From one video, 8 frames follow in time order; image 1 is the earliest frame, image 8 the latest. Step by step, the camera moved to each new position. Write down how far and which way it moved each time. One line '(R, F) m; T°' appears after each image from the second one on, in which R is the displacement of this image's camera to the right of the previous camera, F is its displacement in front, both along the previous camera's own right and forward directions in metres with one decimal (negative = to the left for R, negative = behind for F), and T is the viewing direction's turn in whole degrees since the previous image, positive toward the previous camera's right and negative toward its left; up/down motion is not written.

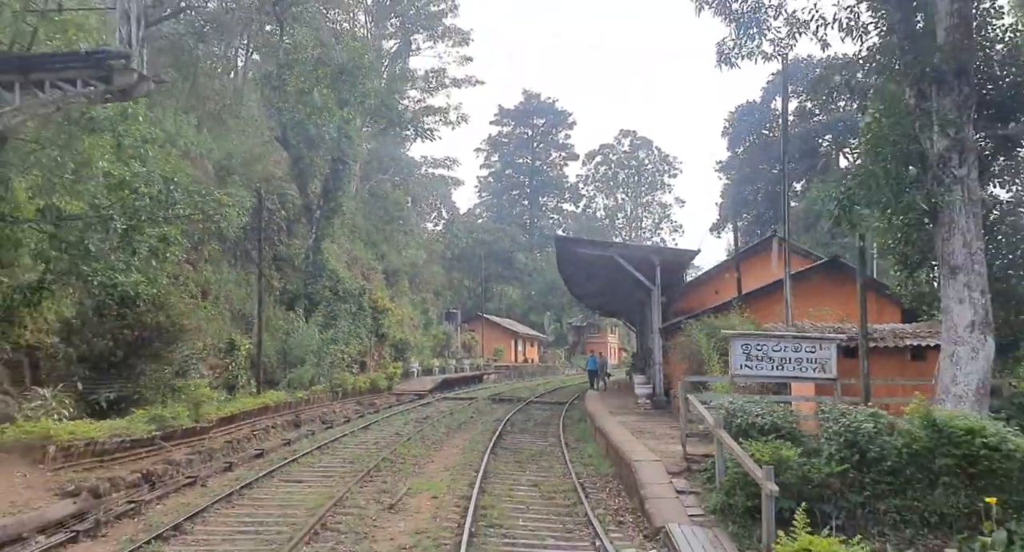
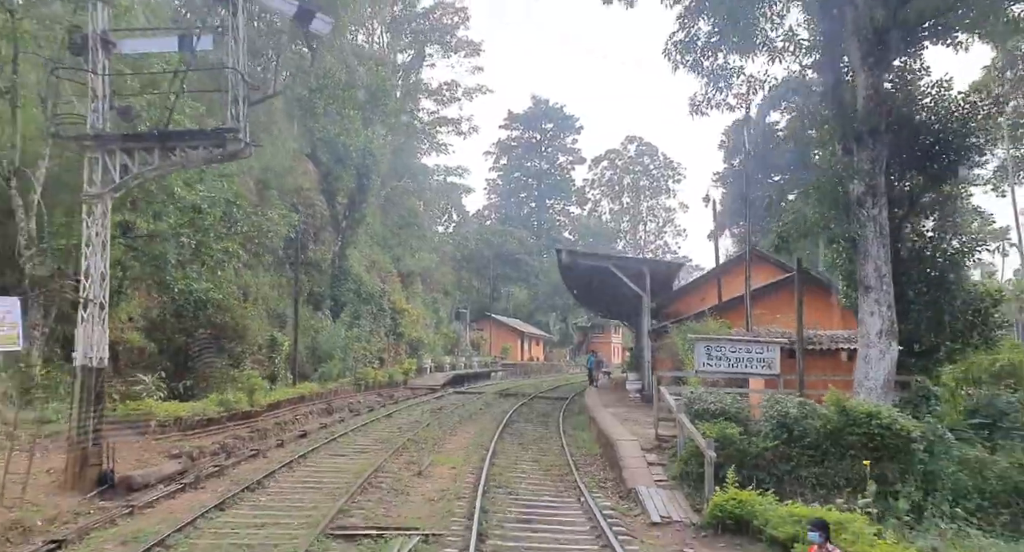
(0.0, -2.9) m; 0°
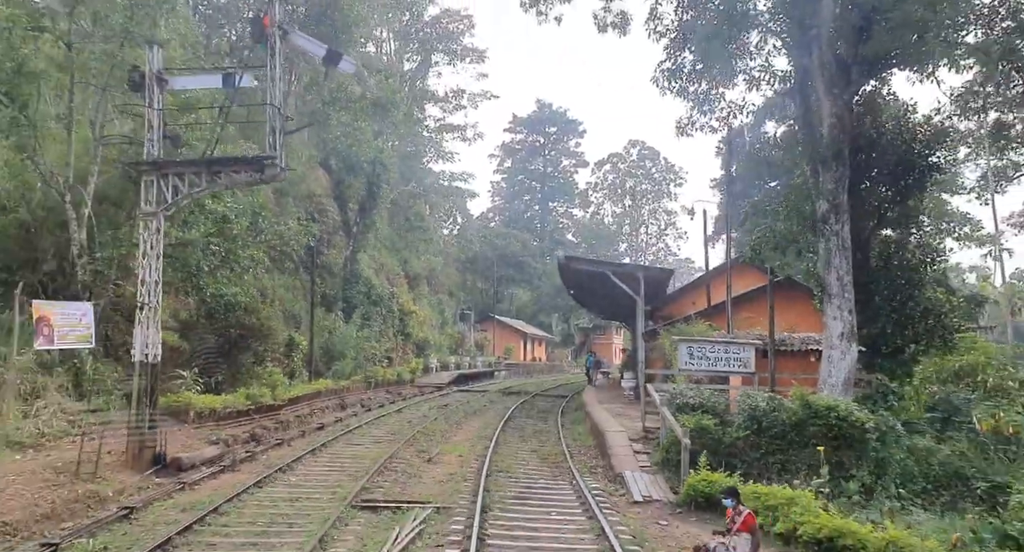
(0.0, -1.7) m; 0°
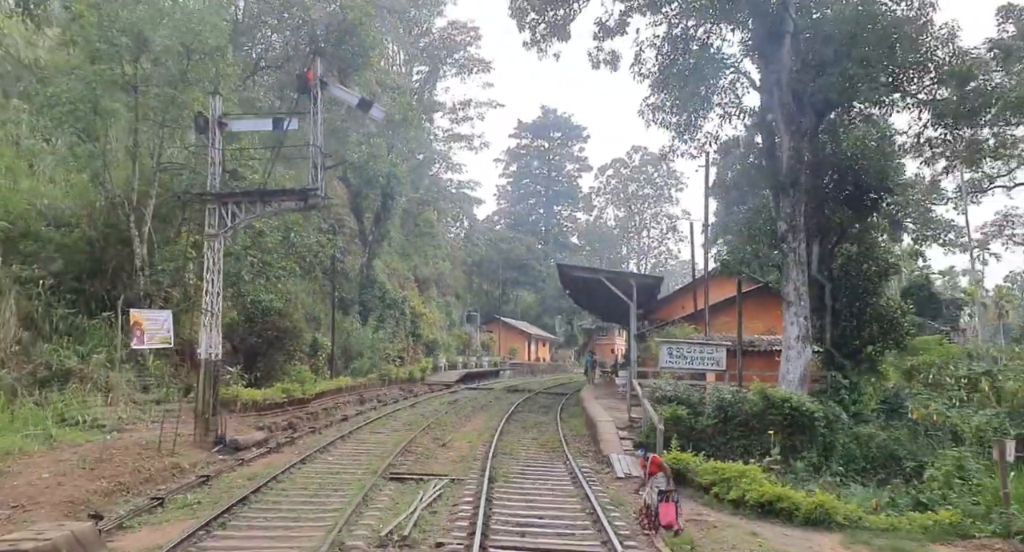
(+0.1, -2.5) m; 0°
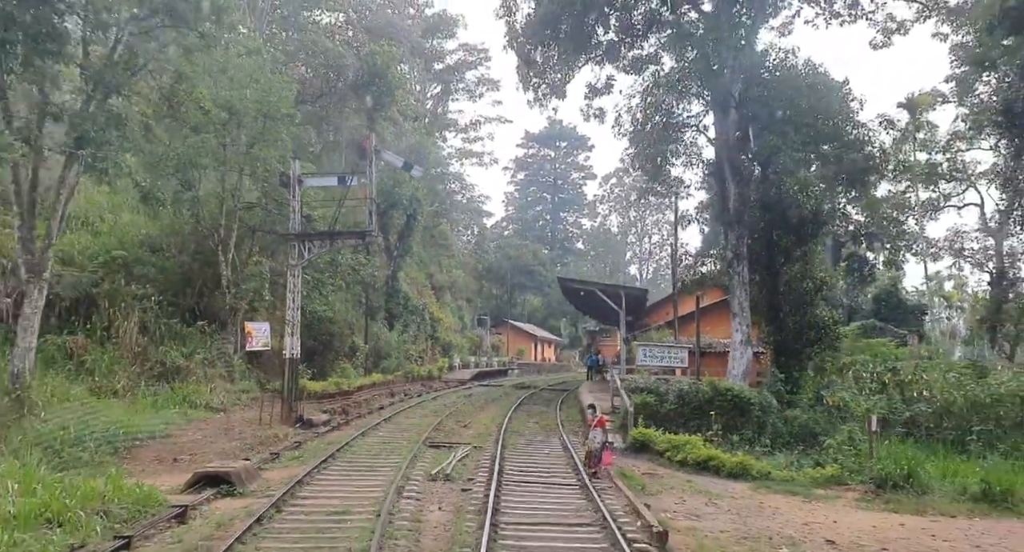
(0.0, -5.1) m; 0°
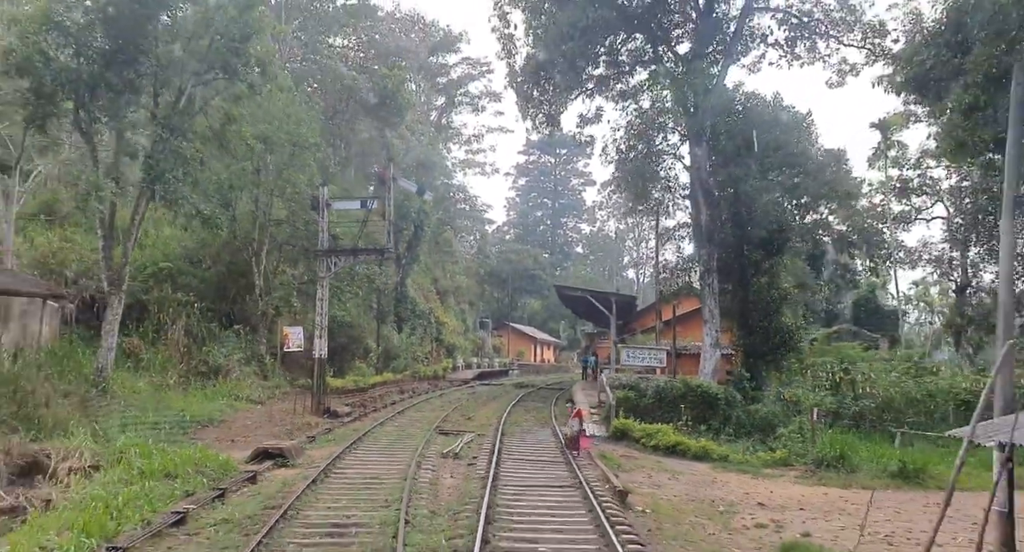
(+0.1, -3.2) m; 0°
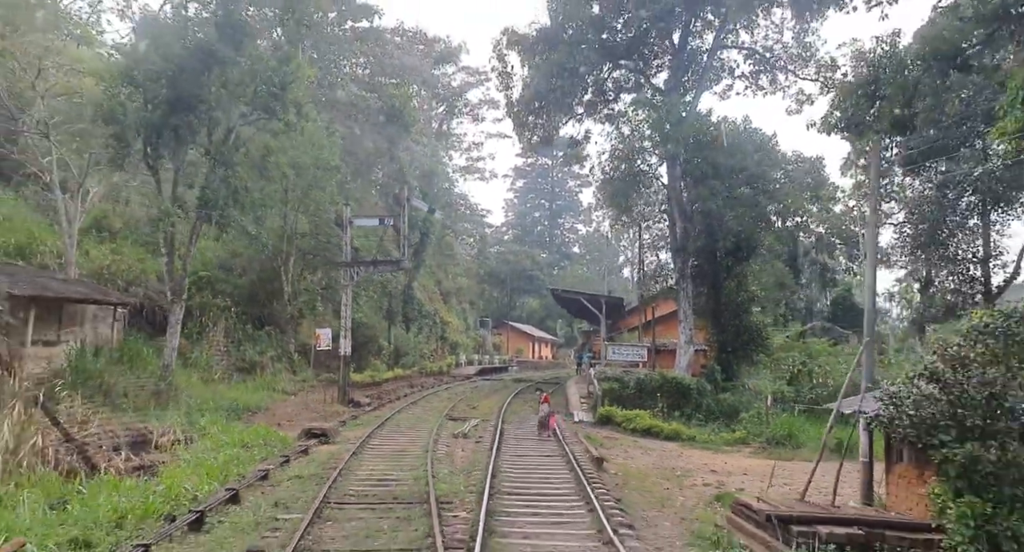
(0.0, -3.6) m; 0°
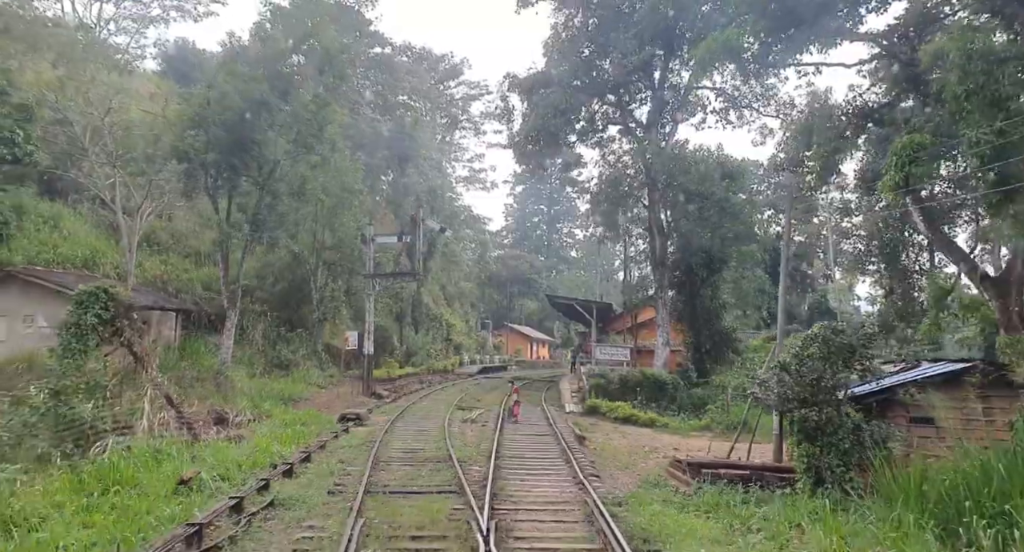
(0.0, -4.4) m; 0°
